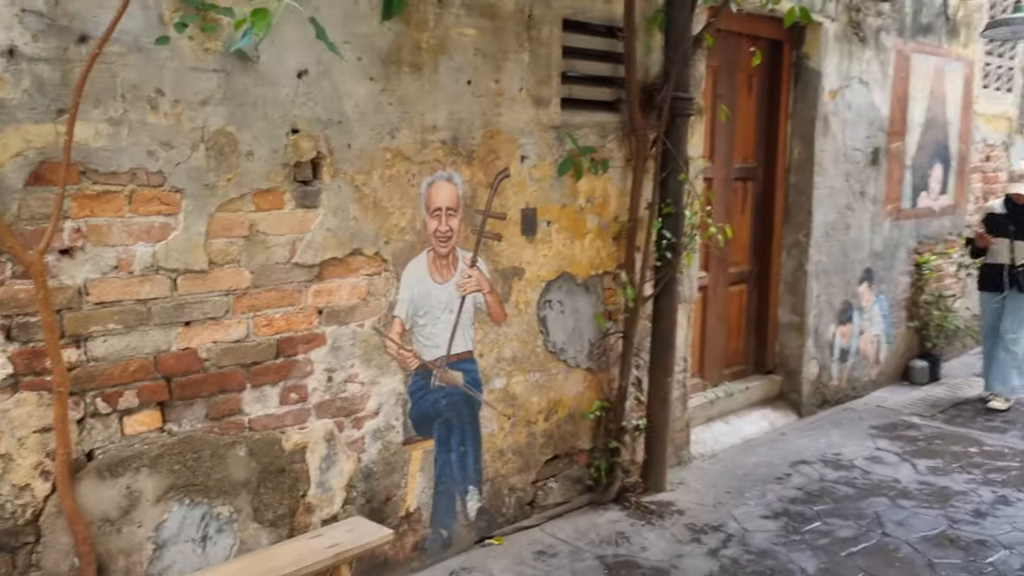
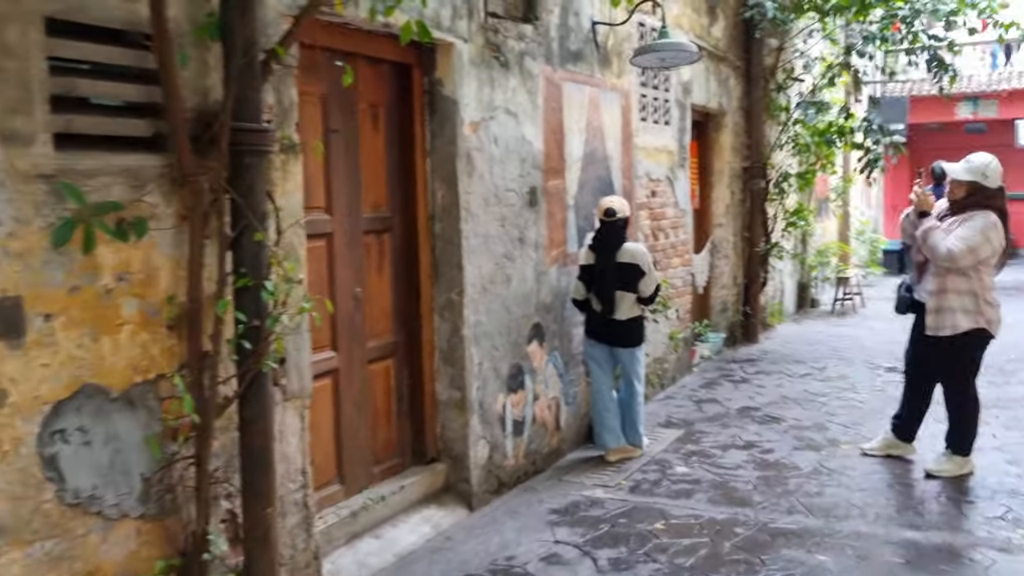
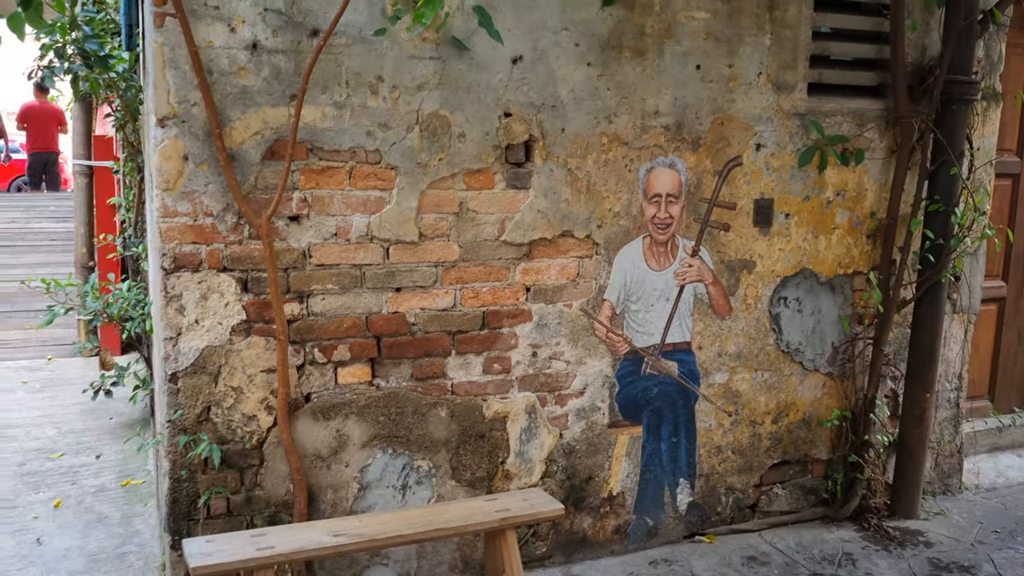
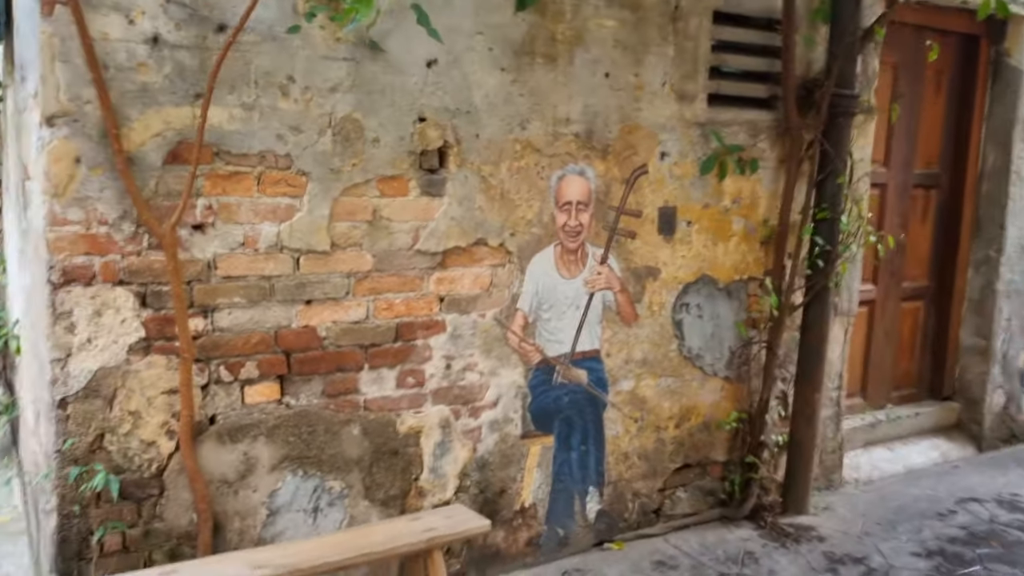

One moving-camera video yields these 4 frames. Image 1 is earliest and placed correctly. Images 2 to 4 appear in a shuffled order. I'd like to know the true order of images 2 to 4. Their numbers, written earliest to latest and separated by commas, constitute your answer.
4, 3, 2
